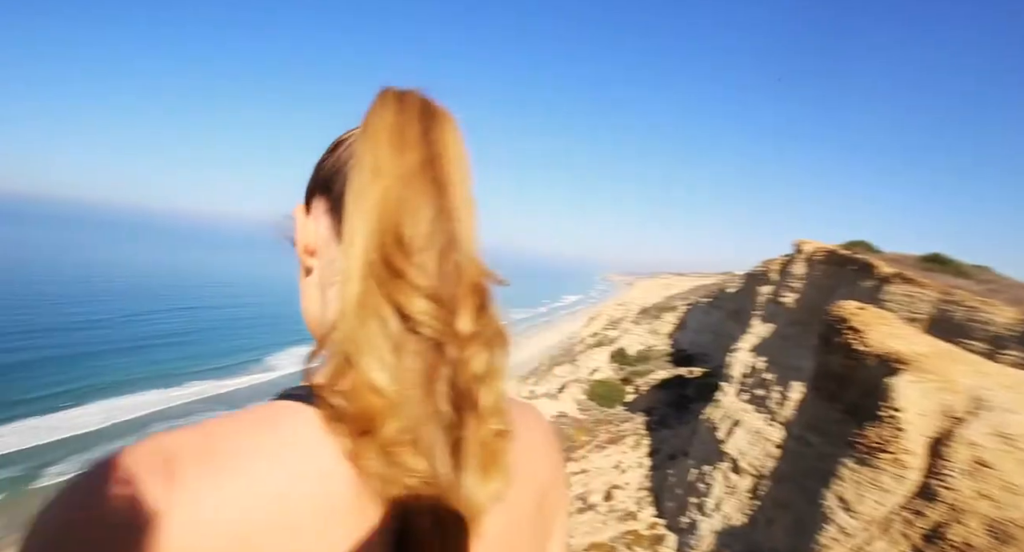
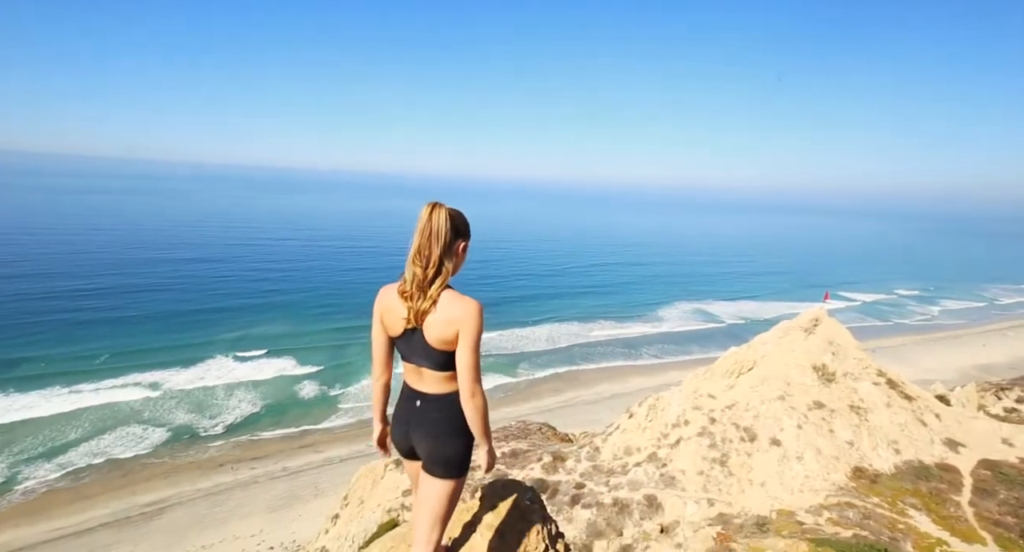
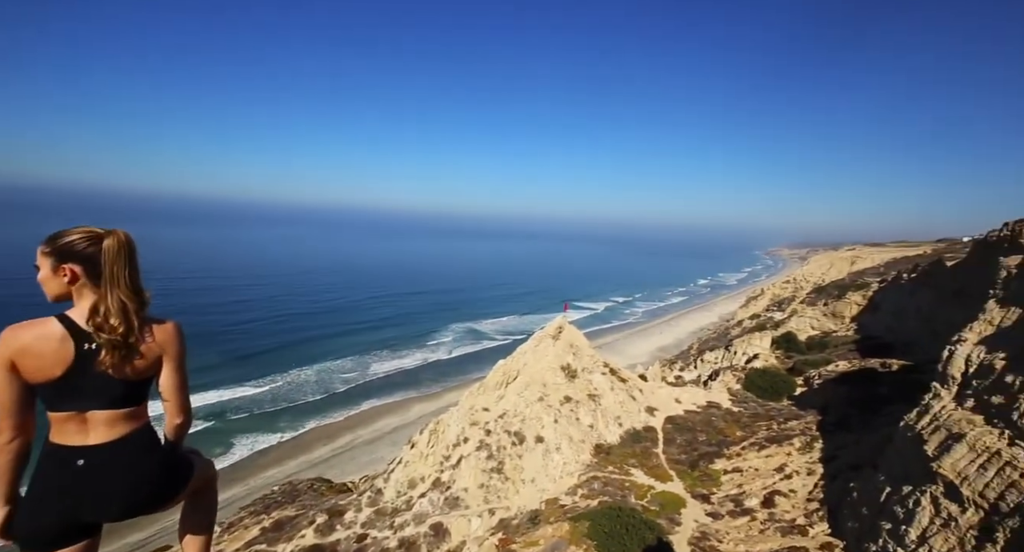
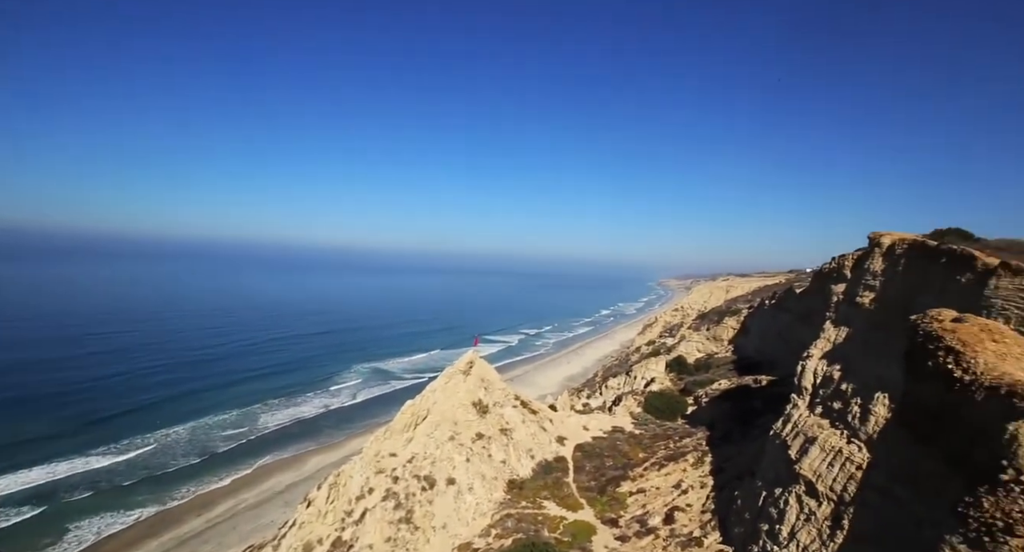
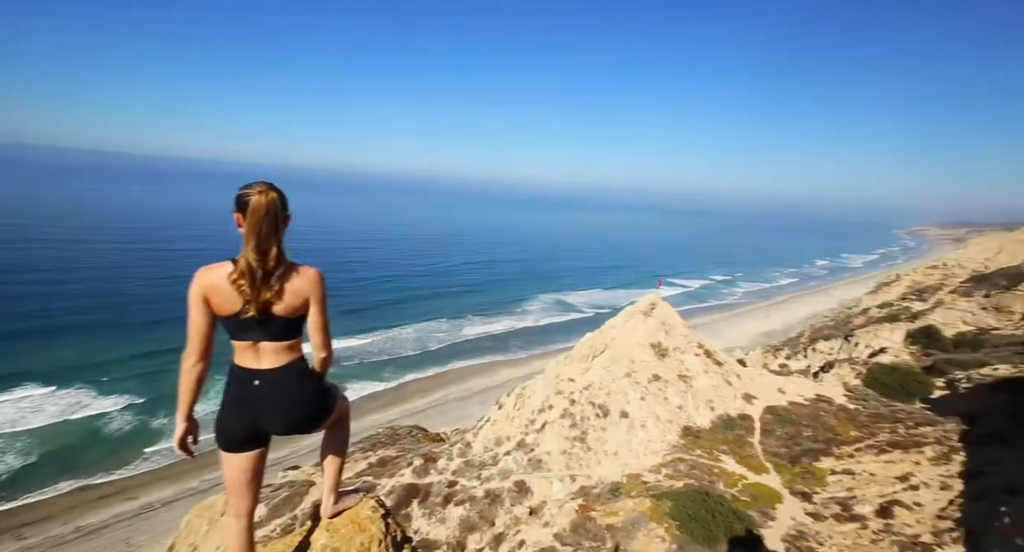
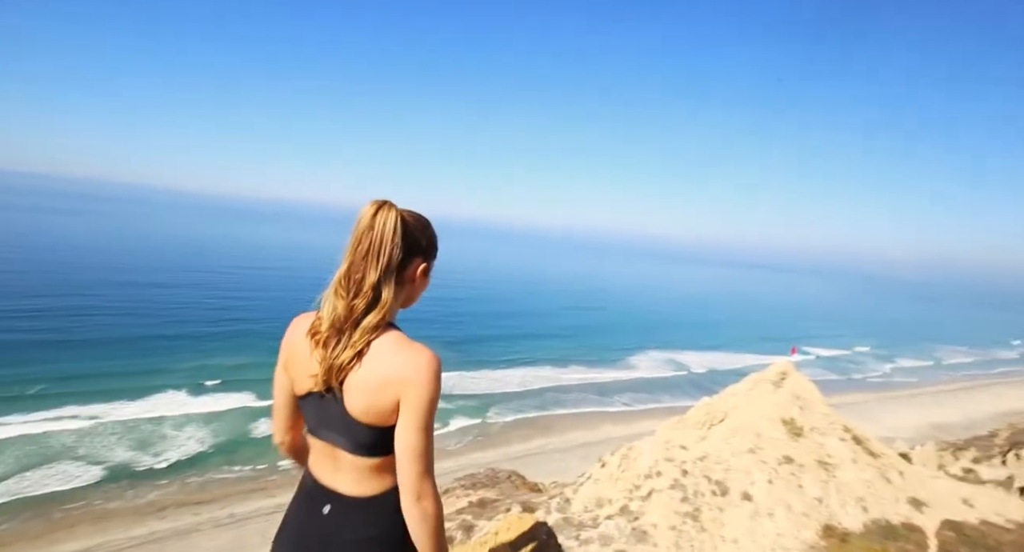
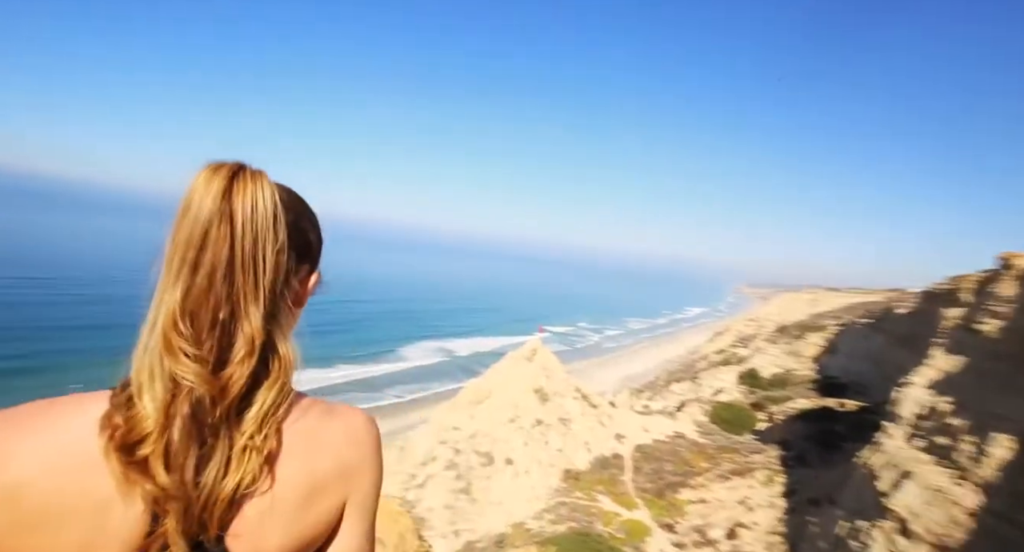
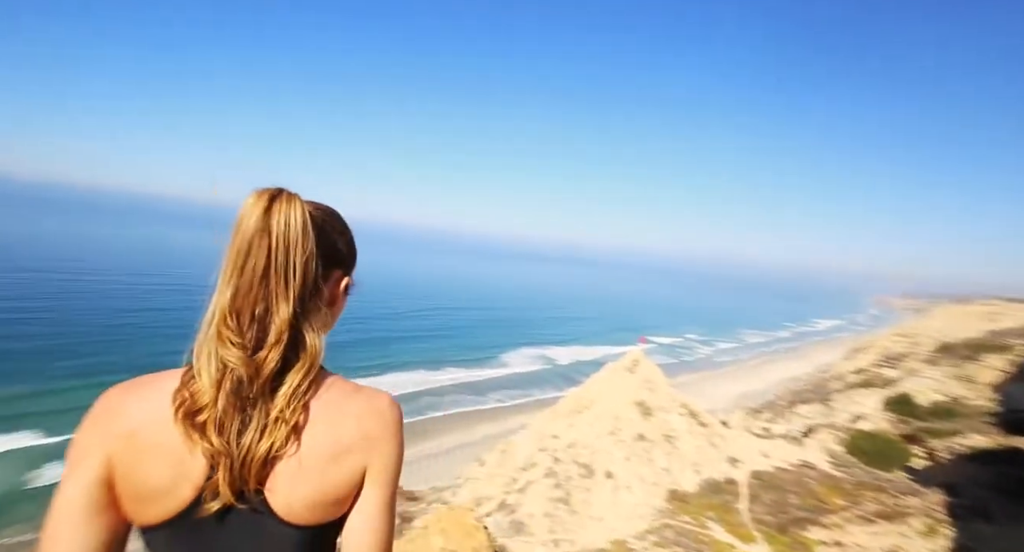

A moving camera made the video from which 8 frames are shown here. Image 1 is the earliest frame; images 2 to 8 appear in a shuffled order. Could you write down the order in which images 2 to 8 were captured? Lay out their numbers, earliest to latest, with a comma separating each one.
7, 8, 6, 2, 5, 3, 4
